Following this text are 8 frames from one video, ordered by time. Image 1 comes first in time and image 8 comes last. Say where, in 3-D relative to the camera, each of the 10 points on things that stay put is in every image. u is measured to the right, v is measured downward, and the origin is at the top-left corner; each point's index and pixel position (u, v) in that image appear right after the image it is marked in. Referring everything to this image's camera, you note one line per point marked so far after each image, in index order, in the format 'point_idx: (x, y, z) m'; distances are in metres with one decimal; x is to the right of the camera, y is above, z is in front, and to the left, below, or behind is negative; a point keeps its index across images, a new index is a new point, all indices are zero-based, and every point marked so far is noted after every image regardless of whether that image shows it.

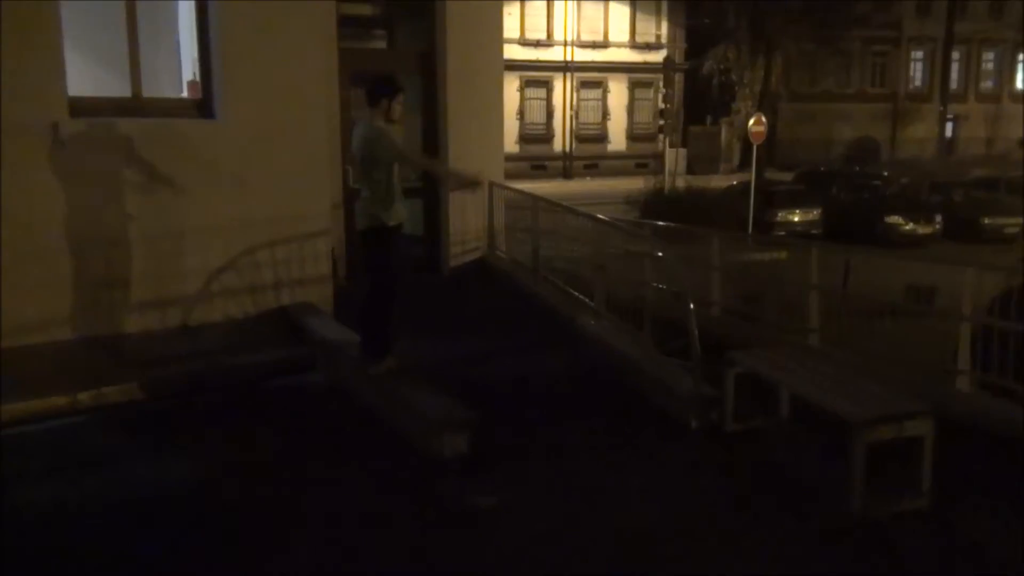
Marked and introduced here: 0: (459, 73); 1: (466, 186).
0: (-0.6, +2.7, +11.2) m
1: (-0.6, +1.3, +11.5) m
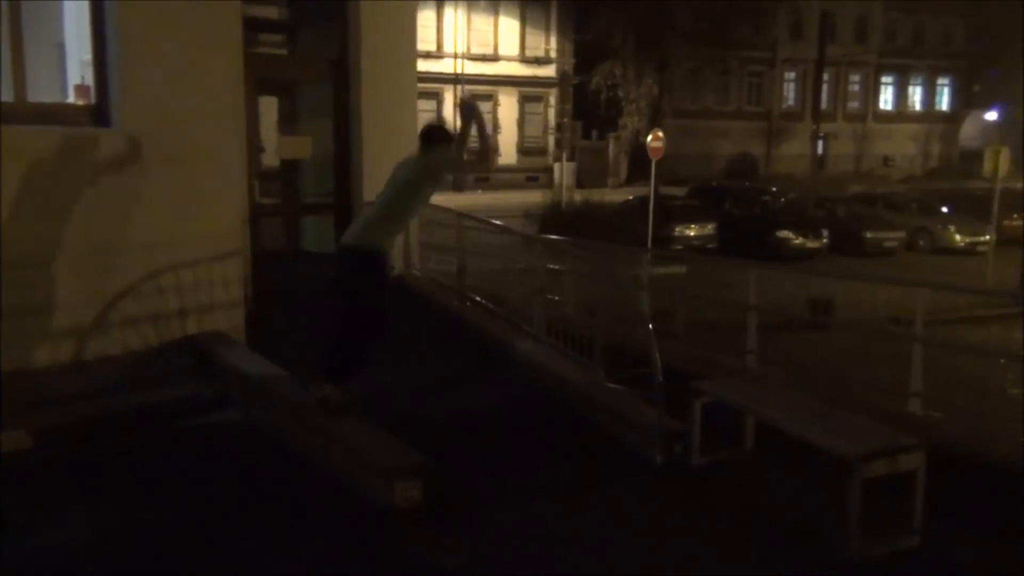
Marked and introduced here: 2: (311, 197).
0: (-1.6, +2.5, +10.6) m
1: (-1.6, +1.1, +10.8) m
2: (-2.5, +1.1, +10.8) m
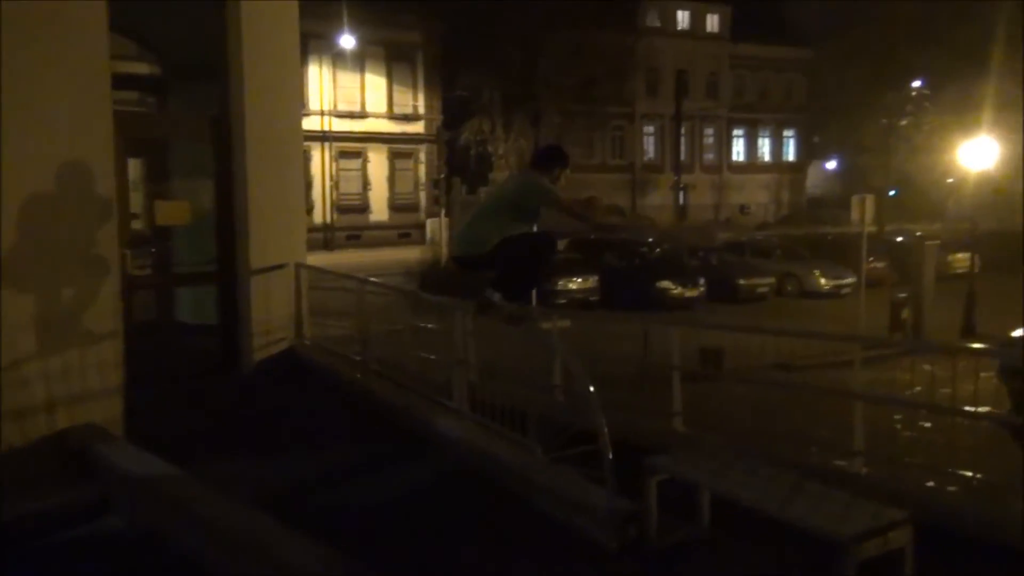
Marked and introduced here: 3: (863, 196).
0: (-2.8, +1.6, +9.9) m
1: (-2.7, +0.2, +10.1) m
2: (-3.6, +0.2, +9.8) m
3: (+7.7, +2.1, +19.5) m
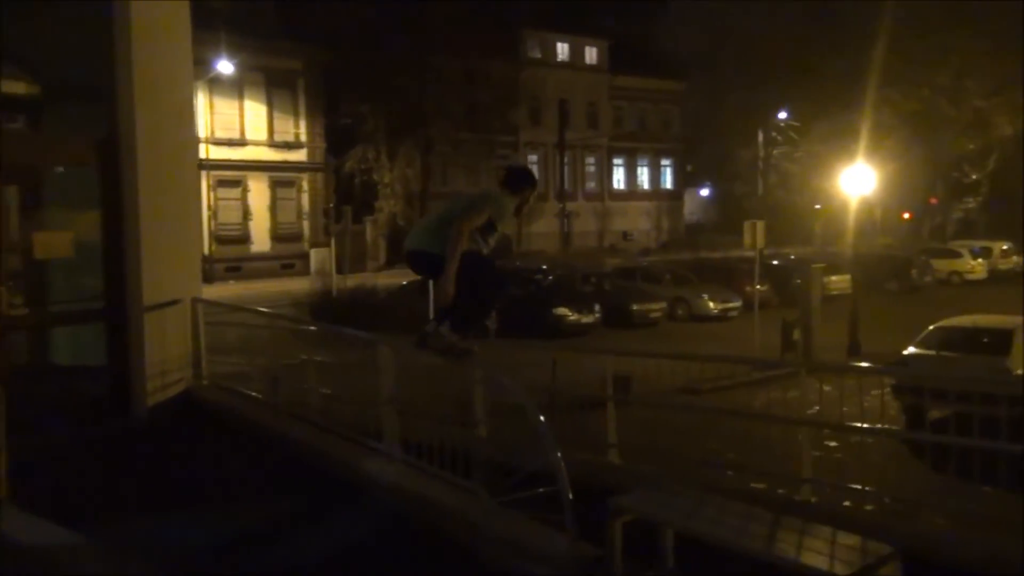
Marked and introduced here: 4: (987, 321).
0: (-3.7, +1.3, +9.1) m
1: (-3.6, -0.2, +9.3) m
2: (-4.4, -0.2, +8.9) m
3: (+5.5, +1.5, +20.1) m
4: (+7.2, -0.5, +13.6) m
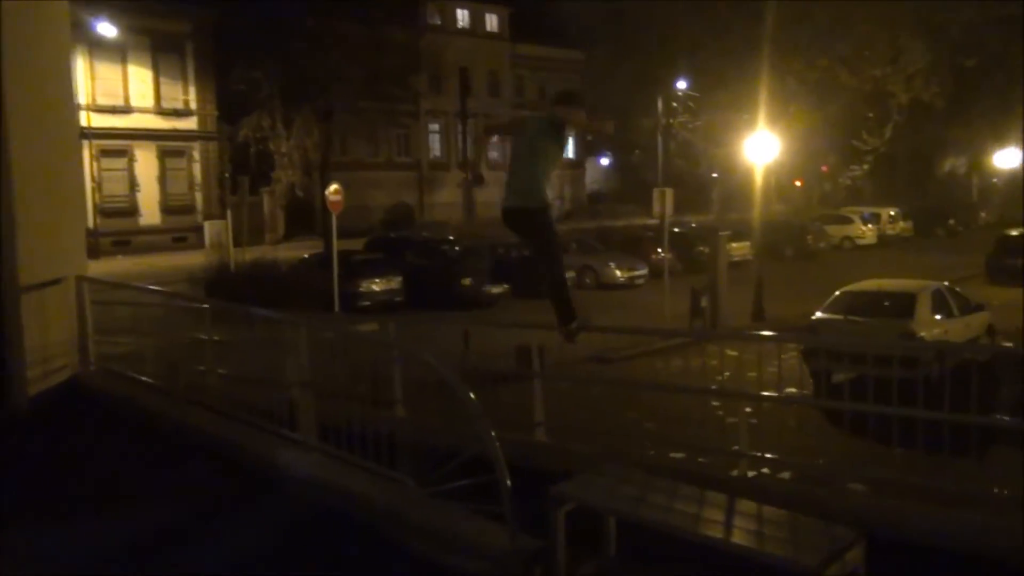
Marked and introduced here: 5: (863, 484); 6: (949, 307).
0: (-4.5, +1.5, +8.2) m
1: (-4.4, +0.1, +8.4) m
2: (-5.2, 0.0, +8.0) m
3: (+3.4, +2.3, +20.1) m
4: (+5.9, 0.0, +13.9) m
5: (+2.2, -1.2, +5.5) m
6: (+6.7, -0.3, +13.8) m
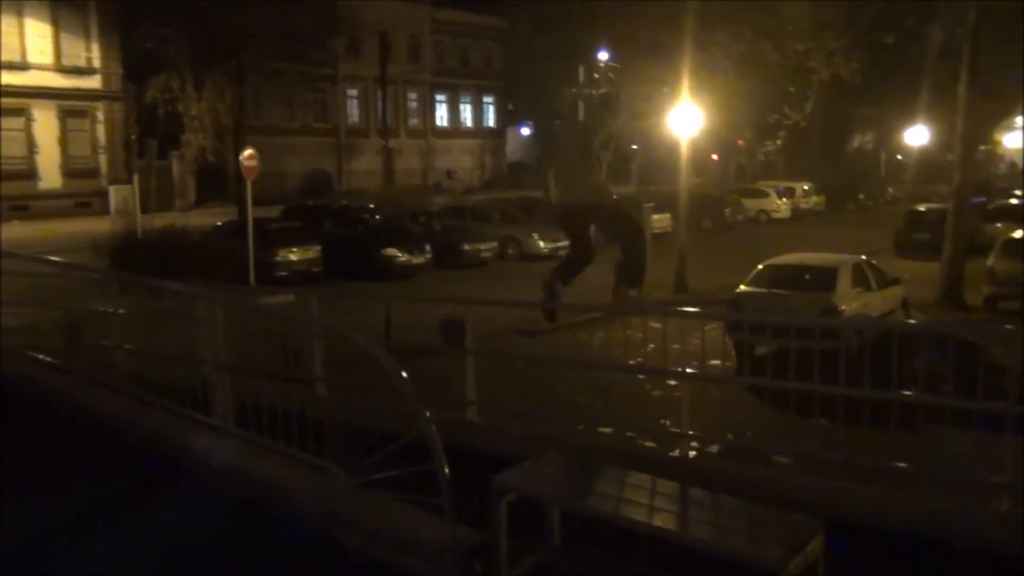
0: (-5.0, +1.7, +7.4) m
1: (-5.0, +0.3, +7.6) m
2: (-5.8, +0.3, +7.2) m
3: (+1.7, +2.9, +19.9) m
4: (+4.7, +0.4, +14.0) m
5: (+1.8, -1.1, +5.4) m
6: (+5.6, +0.1, +14.0) m
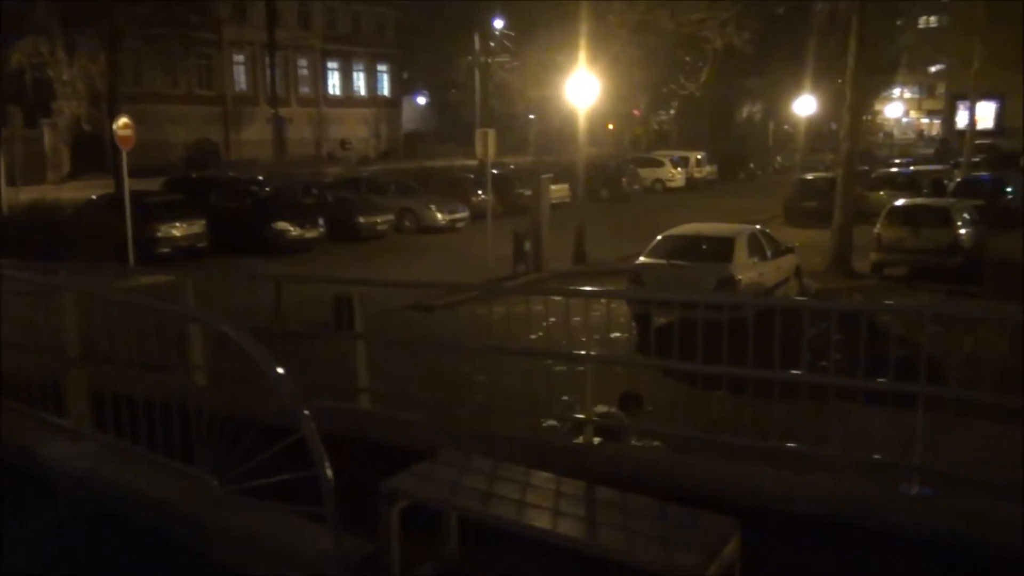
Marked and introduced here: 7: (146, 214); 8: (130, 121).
0: (-5.9, +1.8, +6.3) m
1: (-5.9, +0.4, +6.6) m
2: (-6.5, +0.3, +6.0) m
3: (-0.6, +3.5, +19.4) m
4: (+3.1, +0.9, +14.0) m
5: (+1.2, -0.9, +5.2) m
6: (+4.0, +0.6, +14.1) m
7: (-8.3, +1.7, +20.0) m
8: (-8.2, +3.6, +19.1) m
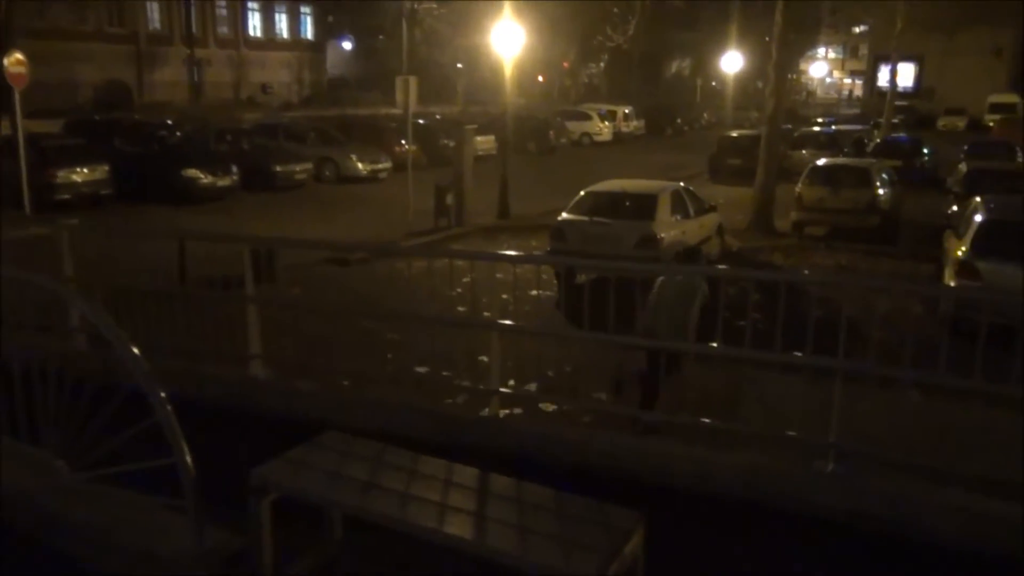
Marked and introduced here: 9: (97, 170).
0: (-6.4, +2.1, +5.3) m
1: (-6.5, +0.7, +5.7) m
2: (-7.1, +0.6, +5.0) m
3: (-2.2, +4.5, +18.7) m
4: (+1.9, +1.6, +13.7) m
5: (+0.6, -0.7, +4.9) m
6: (+2.7, +1.3, +13.9) m
7: (-9.9, +2.7, +18.8) m
8: (-9.8, +4.6, +17.7) m
9: (-9.0, +2.6, +19.3) m
